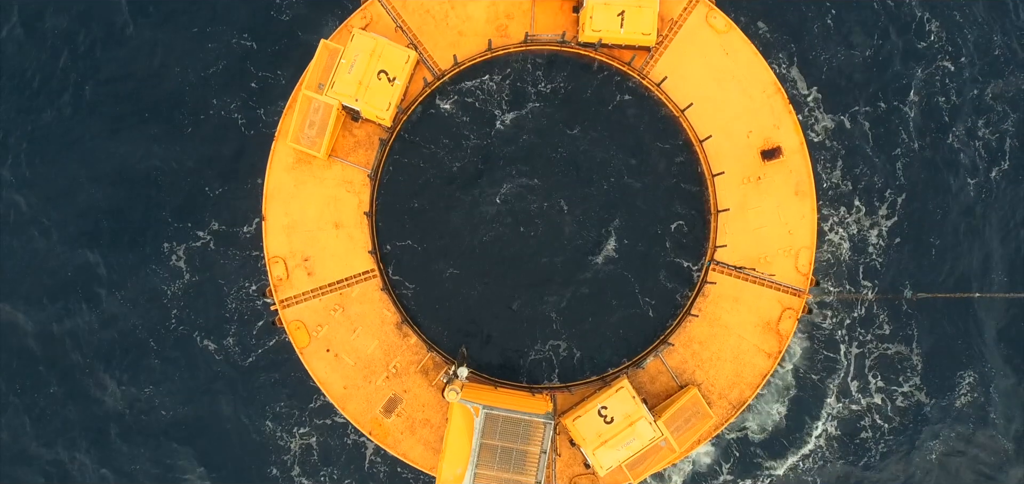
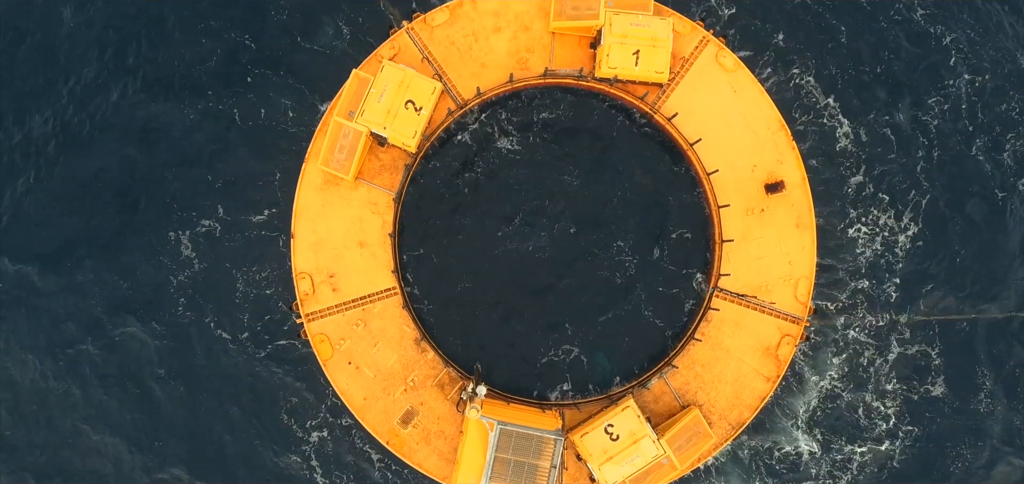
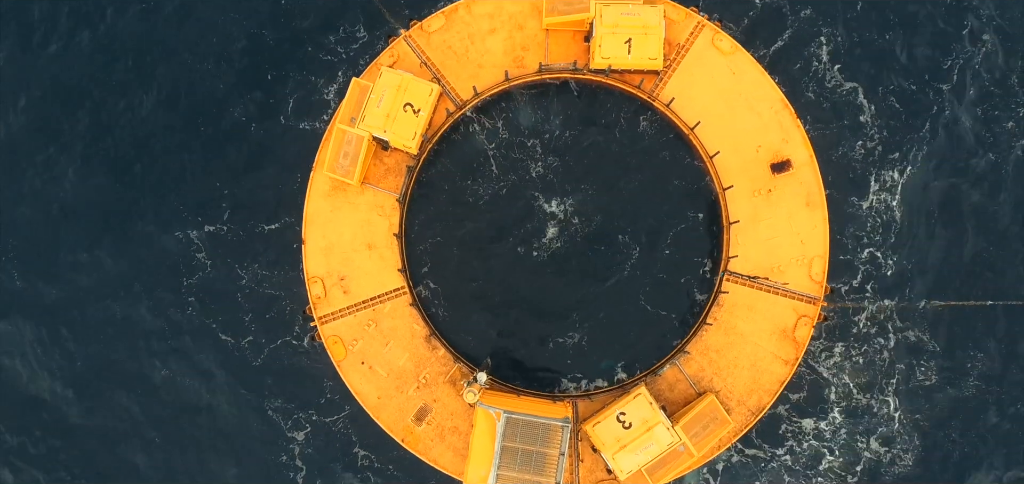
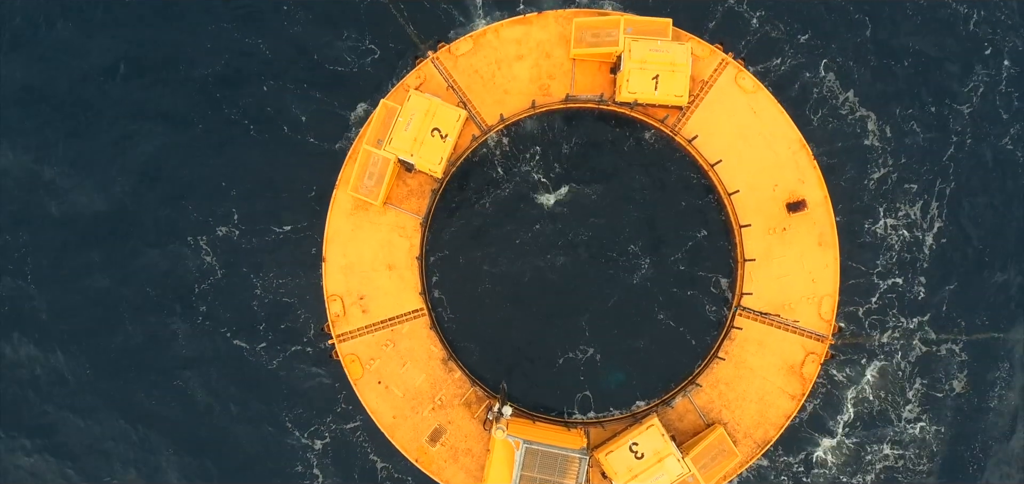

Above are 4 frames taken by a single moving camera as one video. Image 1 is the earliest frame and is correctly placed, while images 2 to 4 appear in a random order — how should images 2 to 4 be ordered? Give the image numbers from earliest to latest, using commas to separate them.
2, 4, 3
